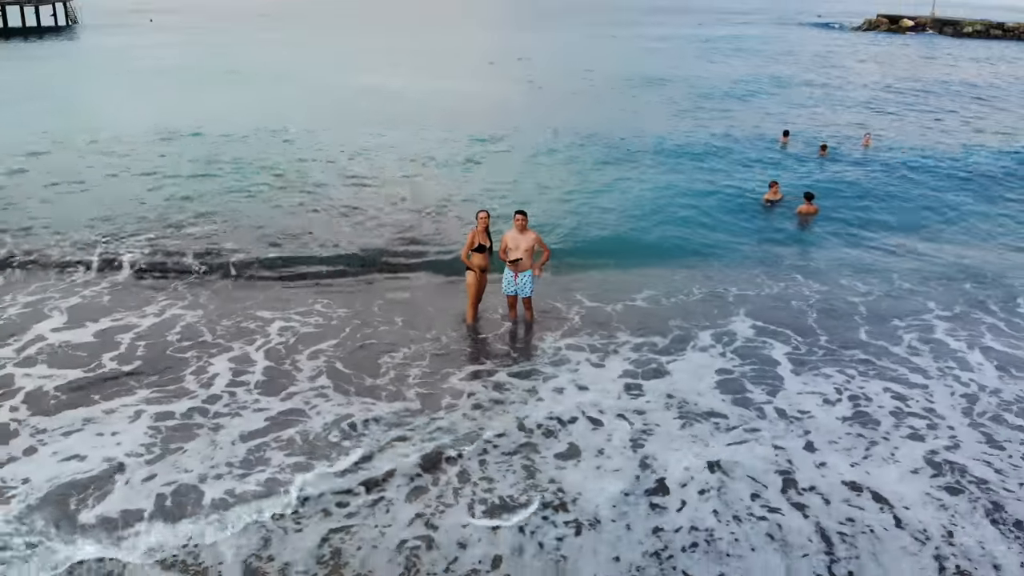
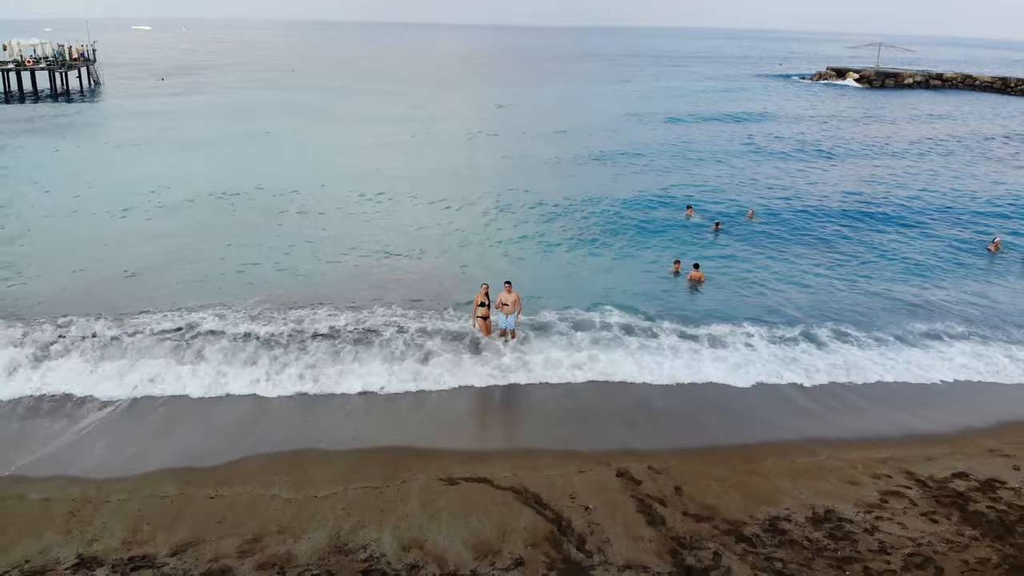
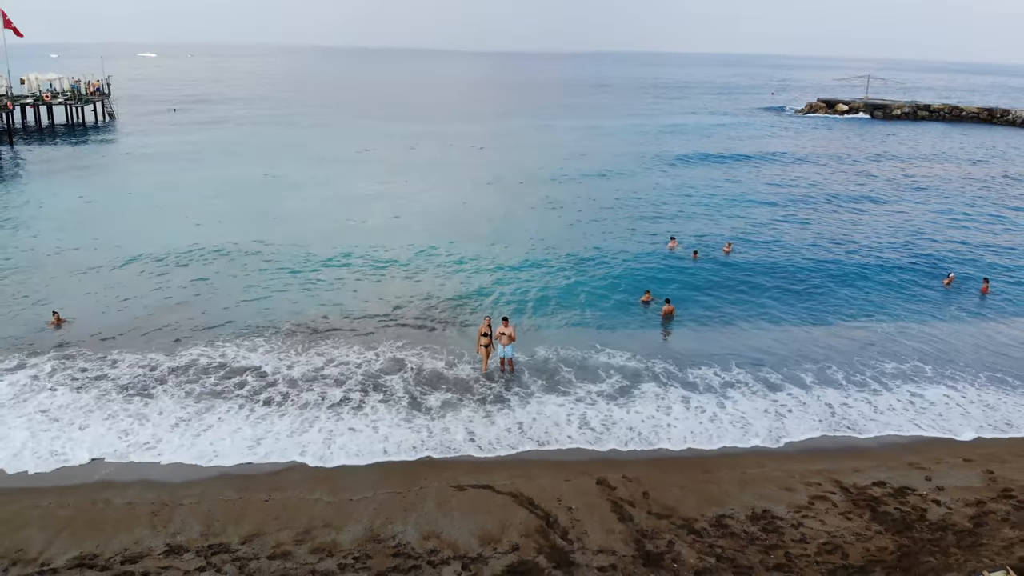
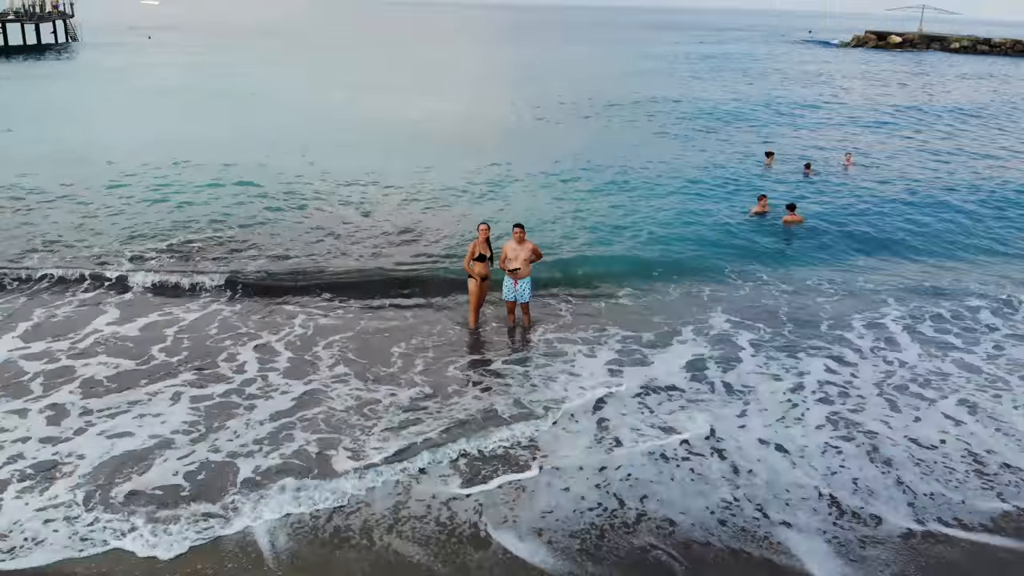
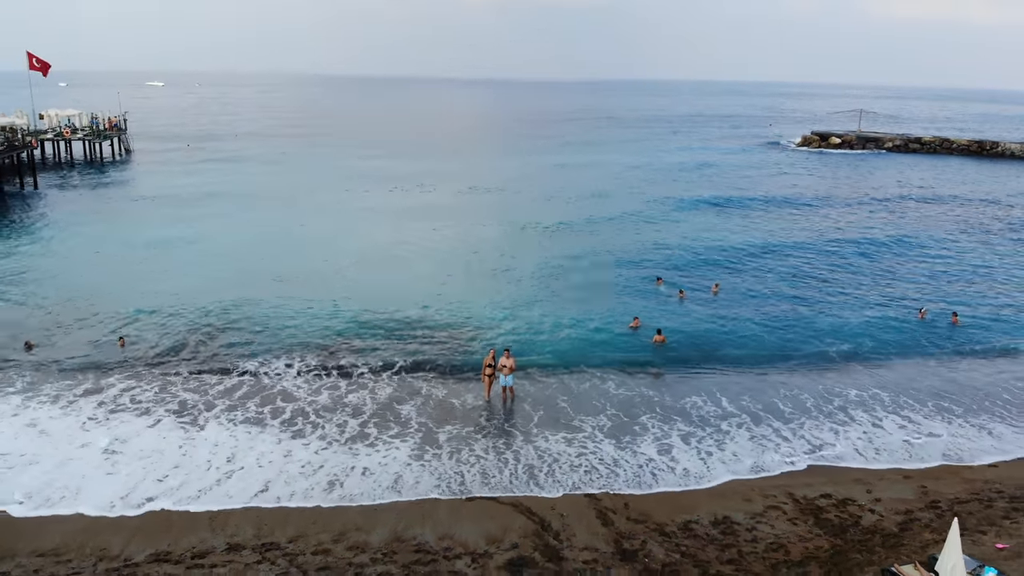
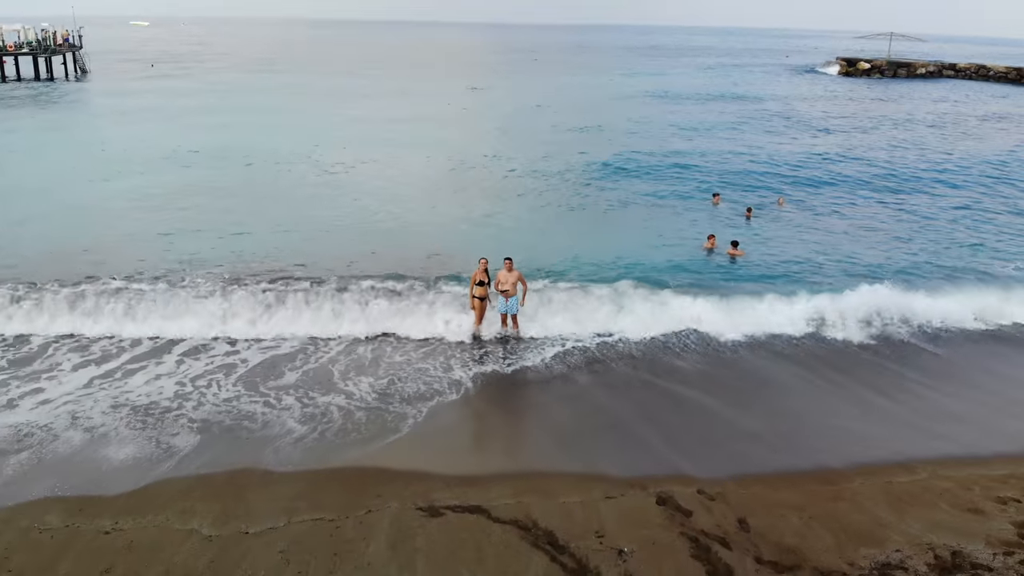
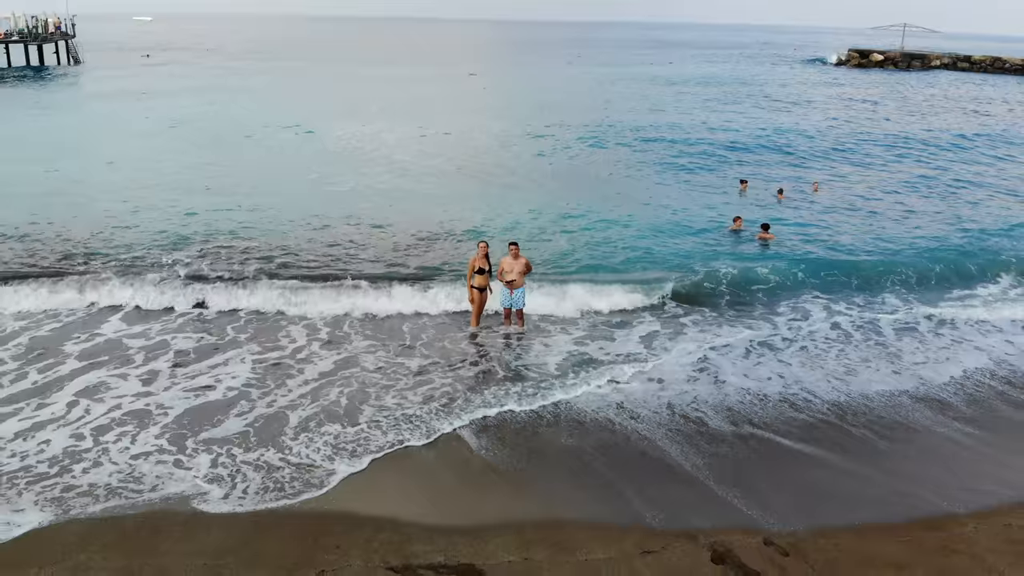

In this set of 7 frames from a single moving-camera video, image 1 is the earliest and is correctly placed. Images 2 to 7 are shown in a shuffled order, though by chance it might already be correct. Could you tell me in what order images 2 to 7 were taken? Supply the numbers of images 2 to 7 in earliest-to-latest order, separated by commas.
4, 7, 6, 2, 3, 5
